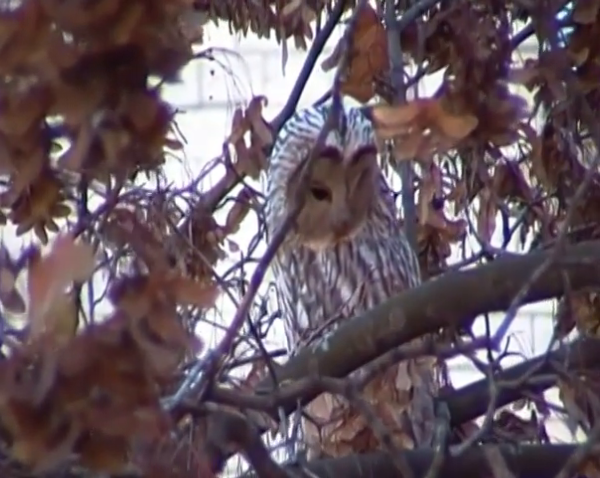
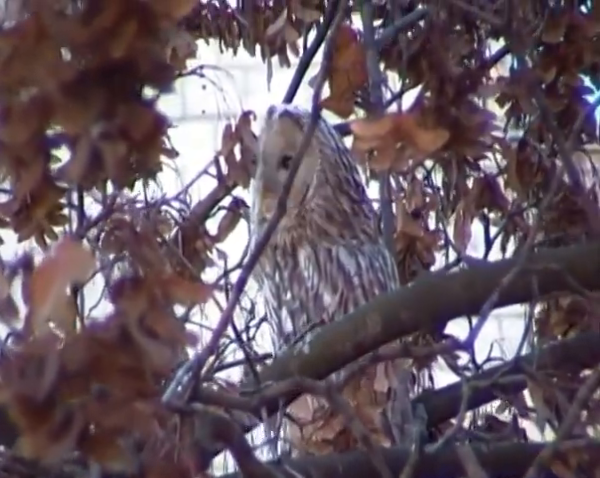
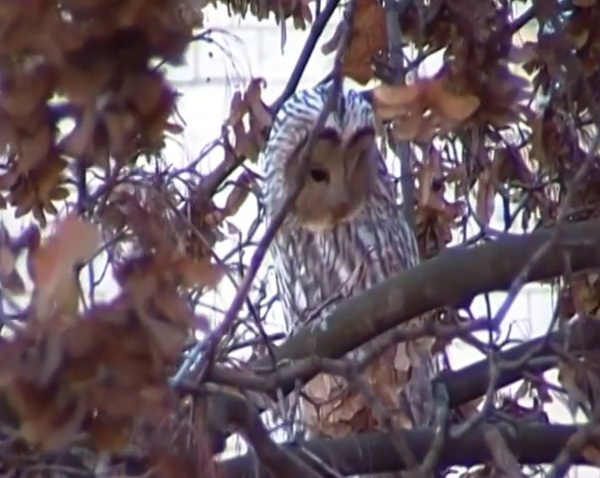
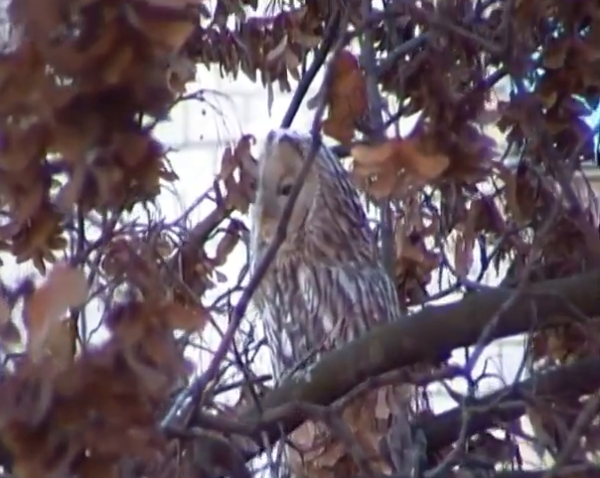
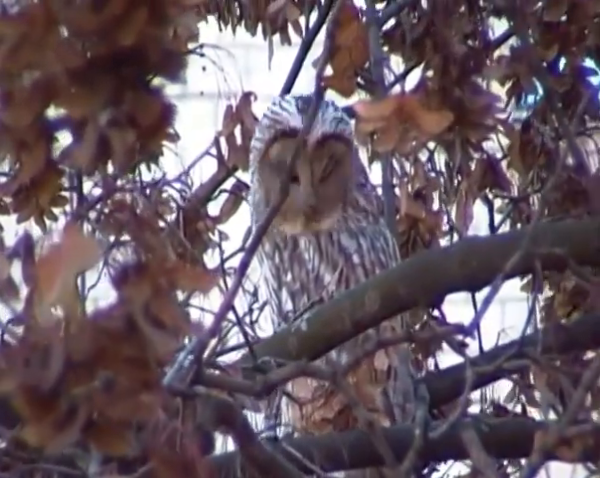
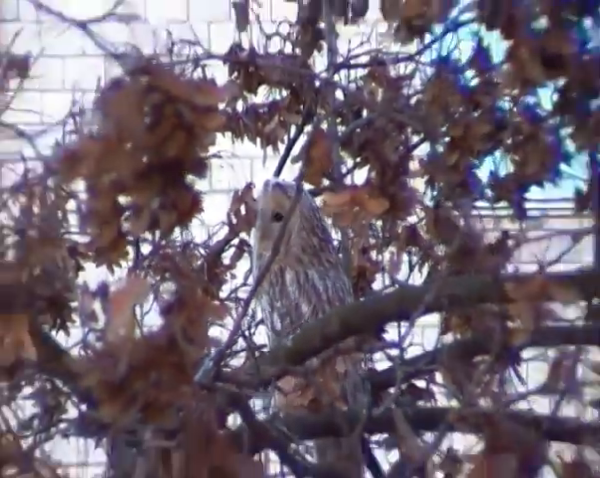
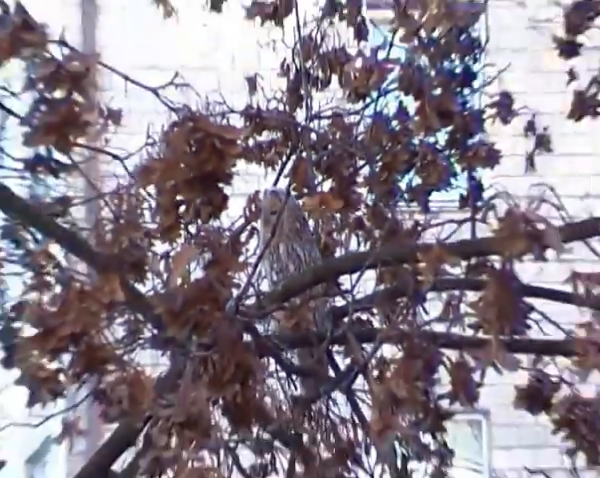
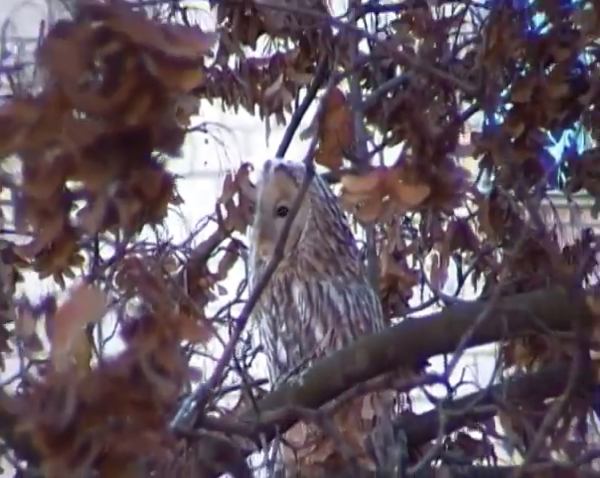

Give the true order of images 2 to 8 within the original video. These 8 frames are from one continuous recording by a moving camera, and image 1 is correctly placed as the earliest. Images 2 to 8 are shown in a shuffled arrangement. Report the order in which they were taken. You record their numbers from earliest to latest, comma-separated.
3, 5, 2, 4, 8, 6, 7
